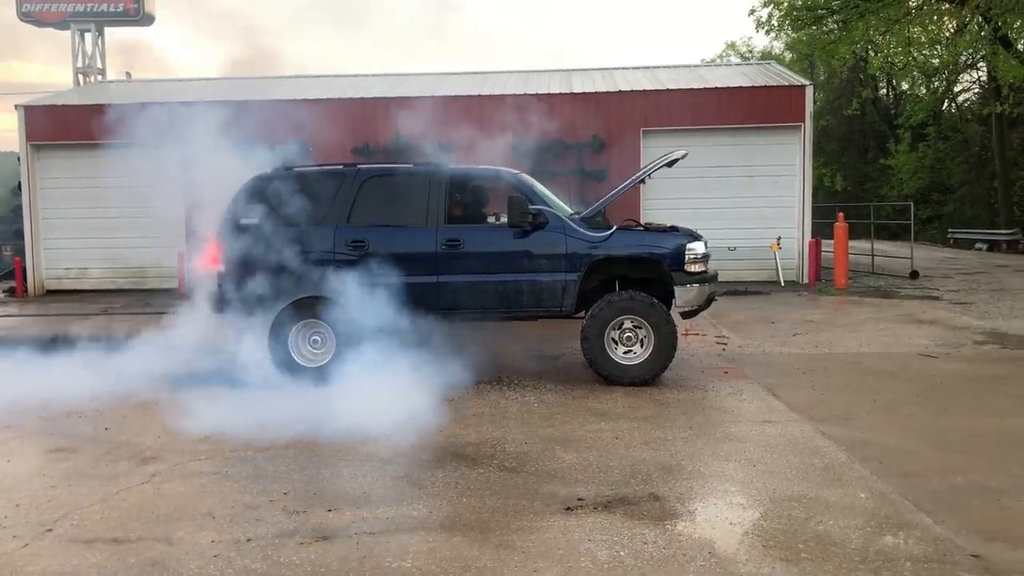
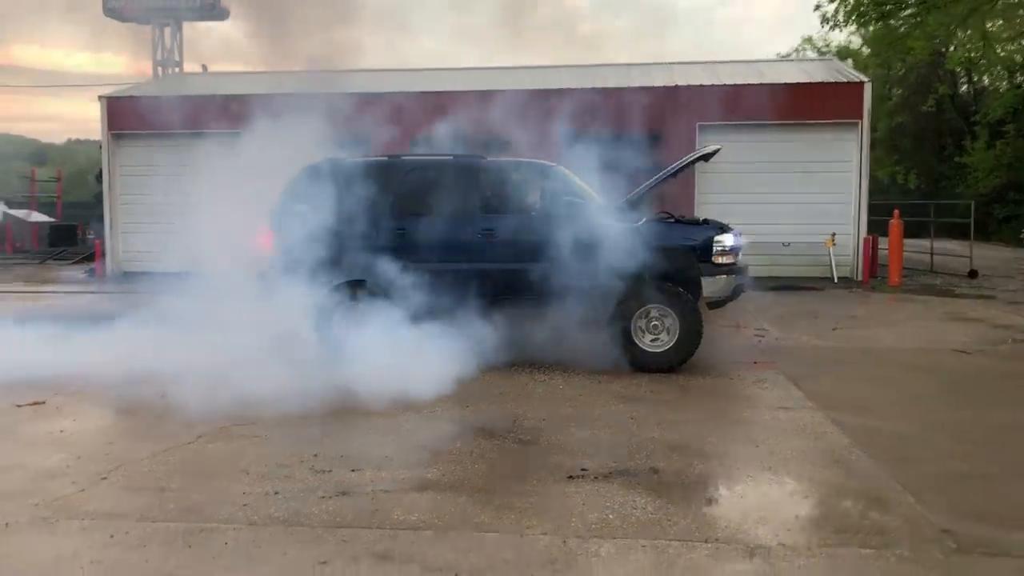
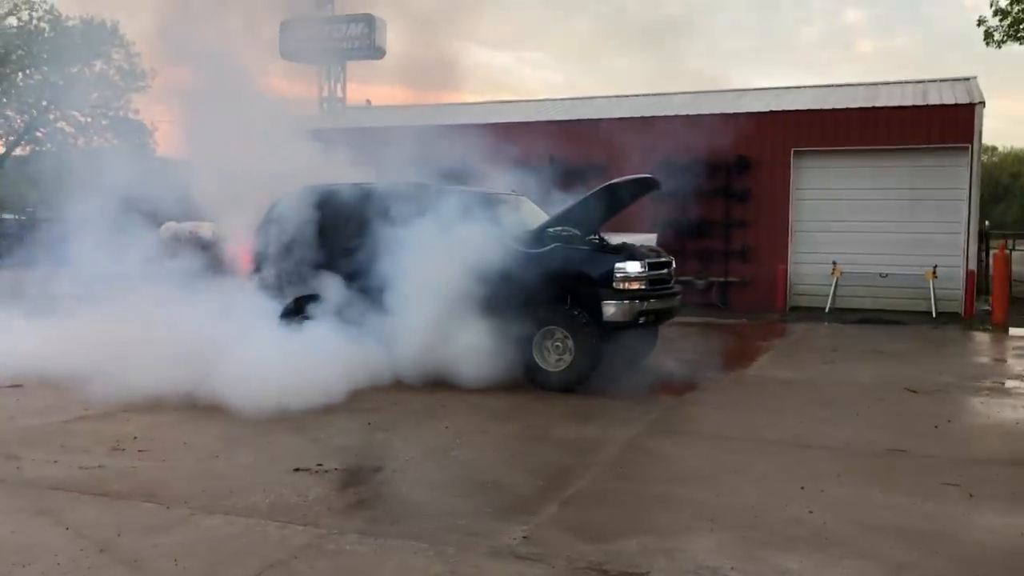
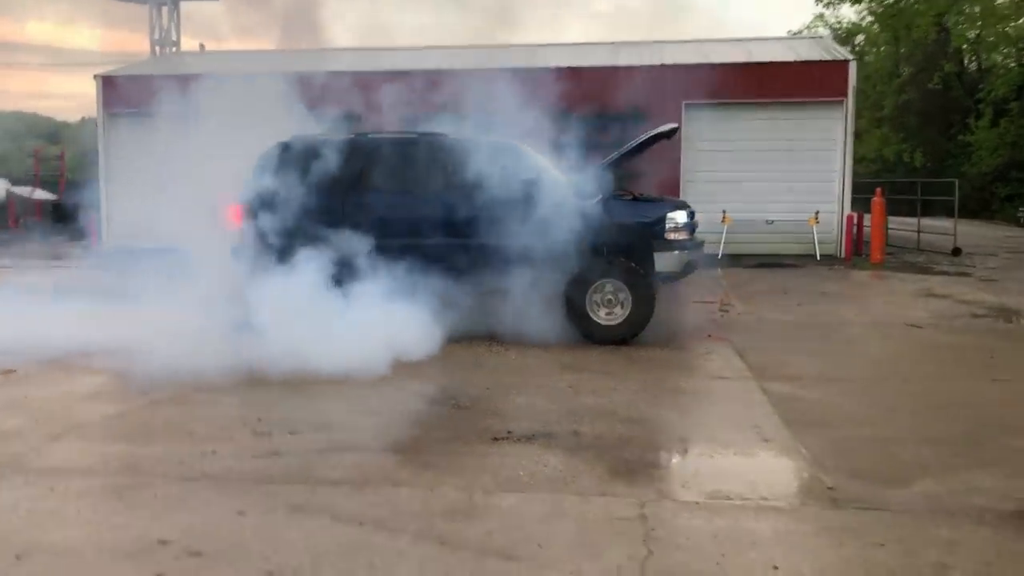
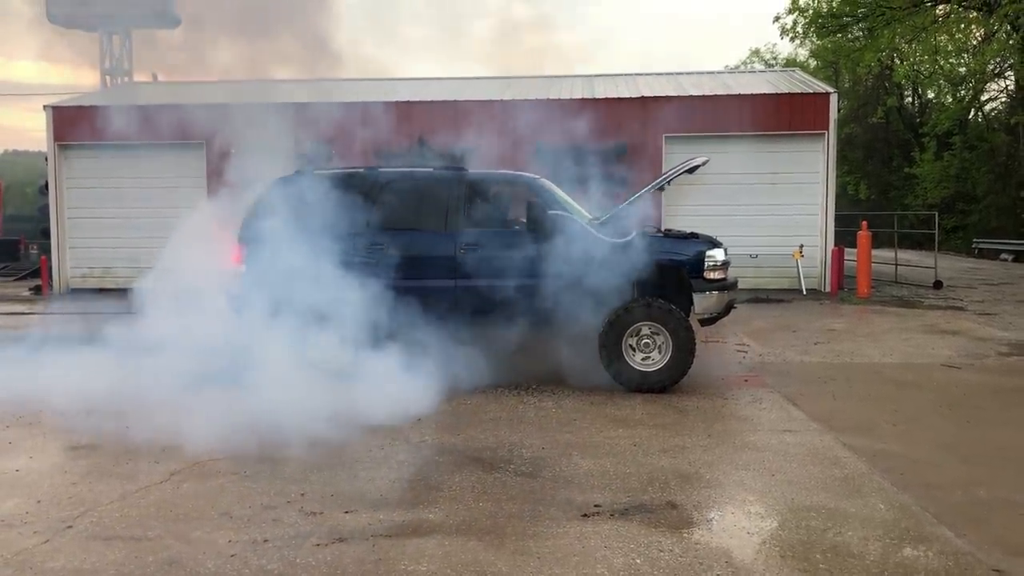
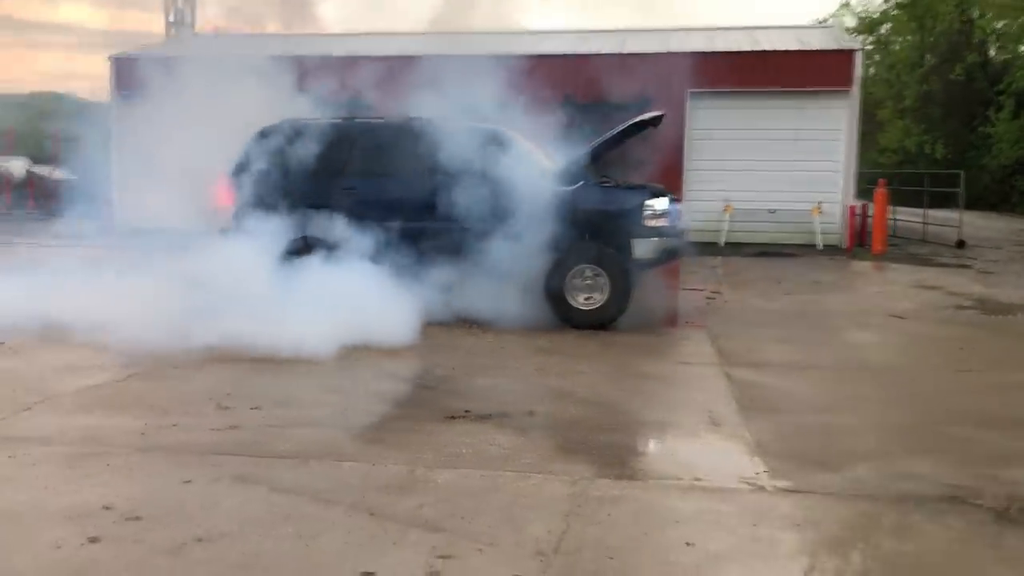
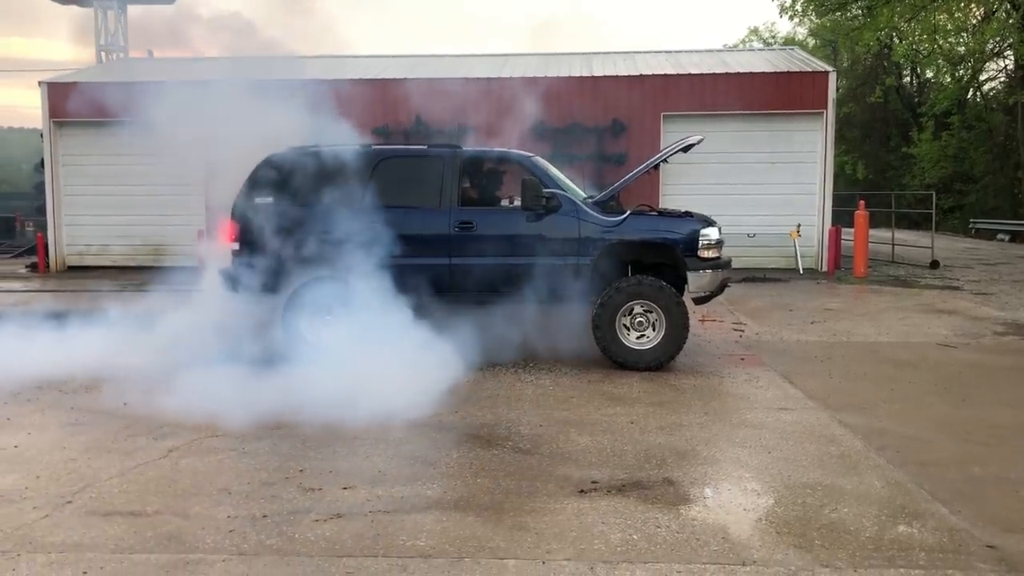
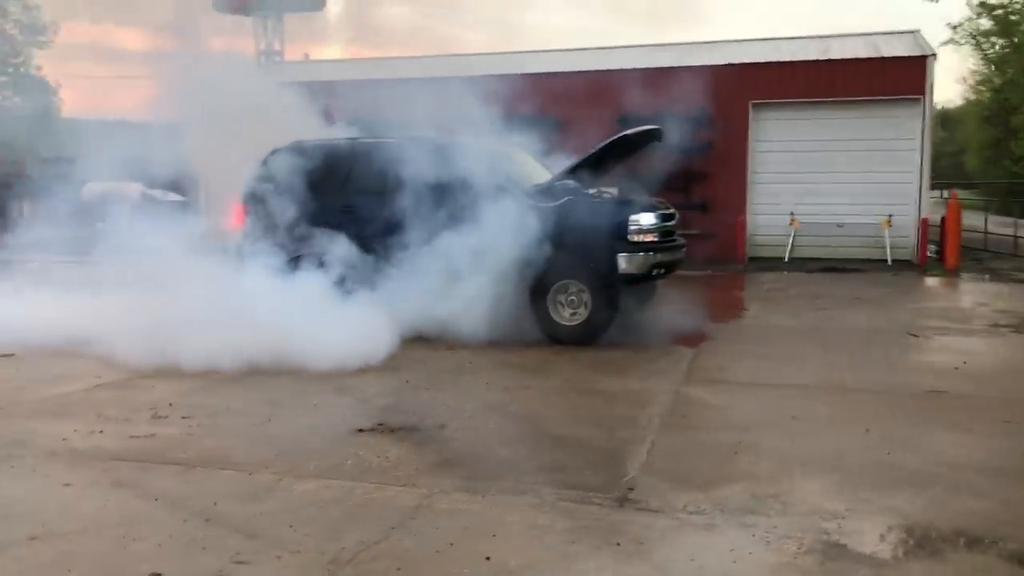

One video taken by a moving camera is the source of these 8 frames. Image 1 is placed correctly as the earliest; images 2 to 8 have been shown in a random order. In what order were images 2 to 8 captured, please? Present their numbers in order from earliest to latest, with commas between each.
7, 5, 2, 4, 6, 8, 3
